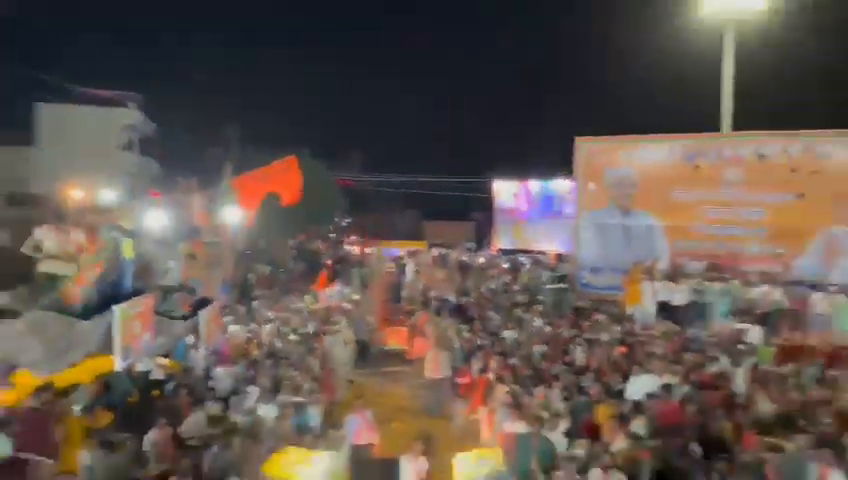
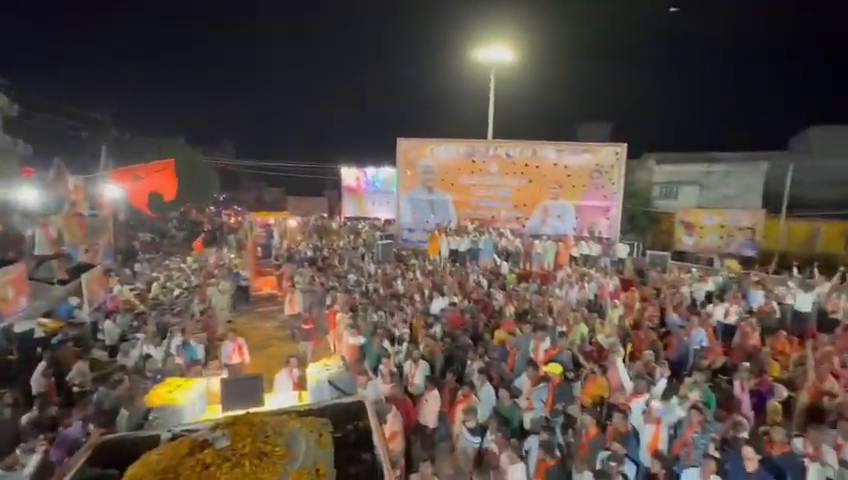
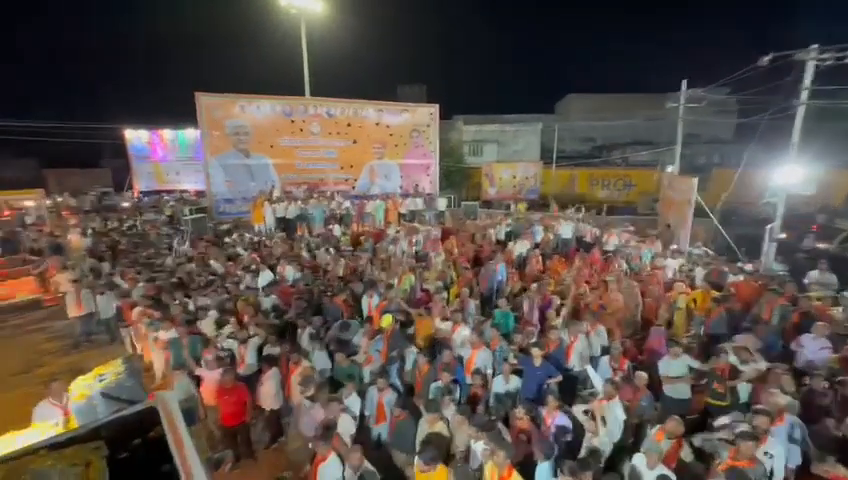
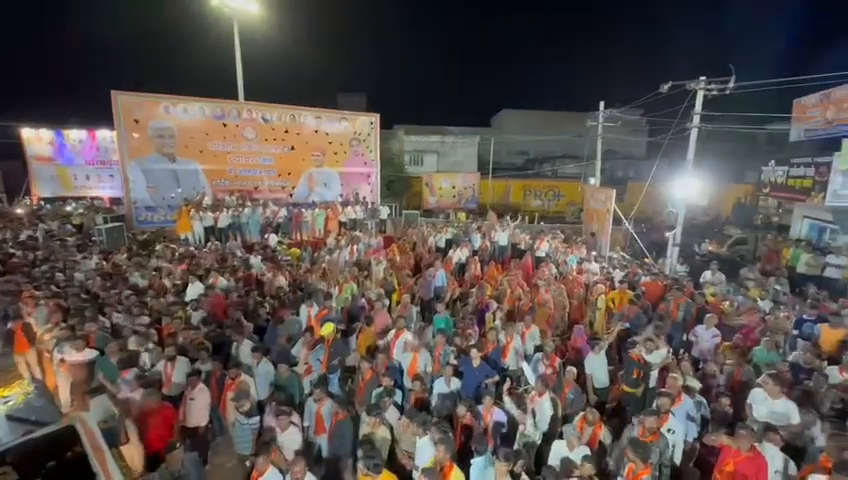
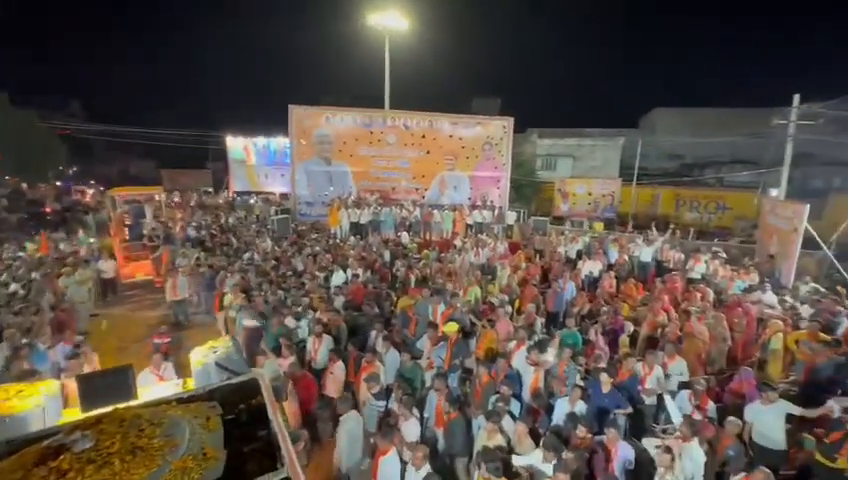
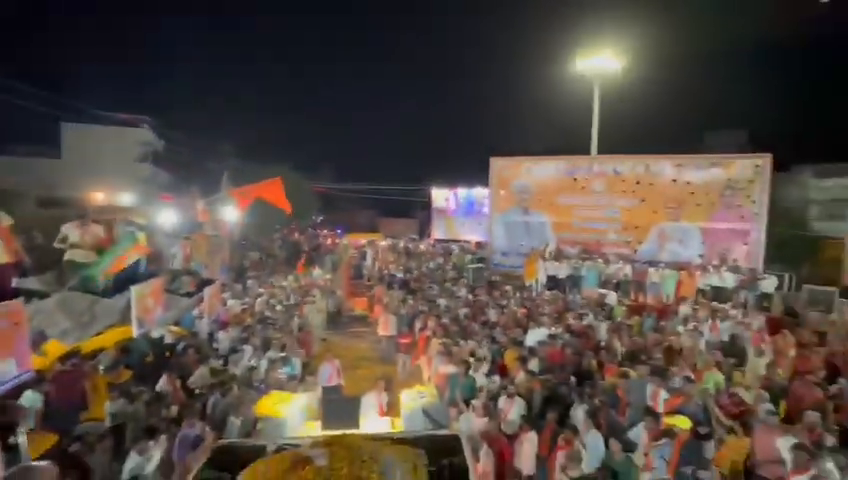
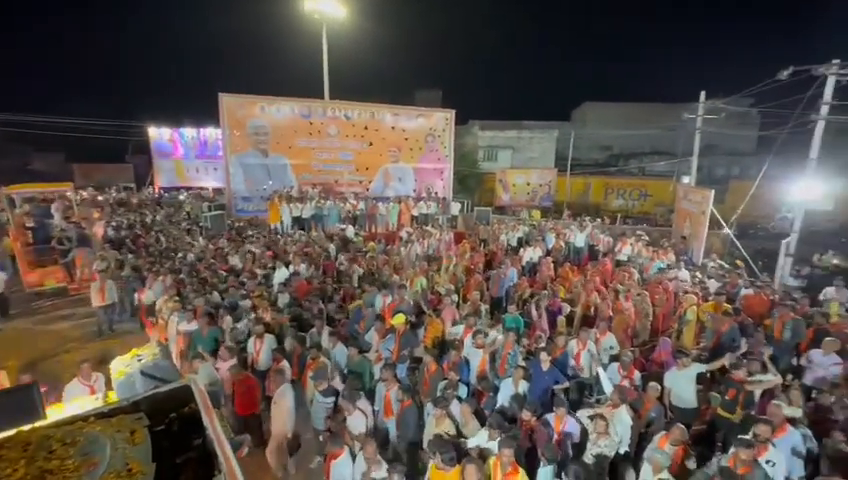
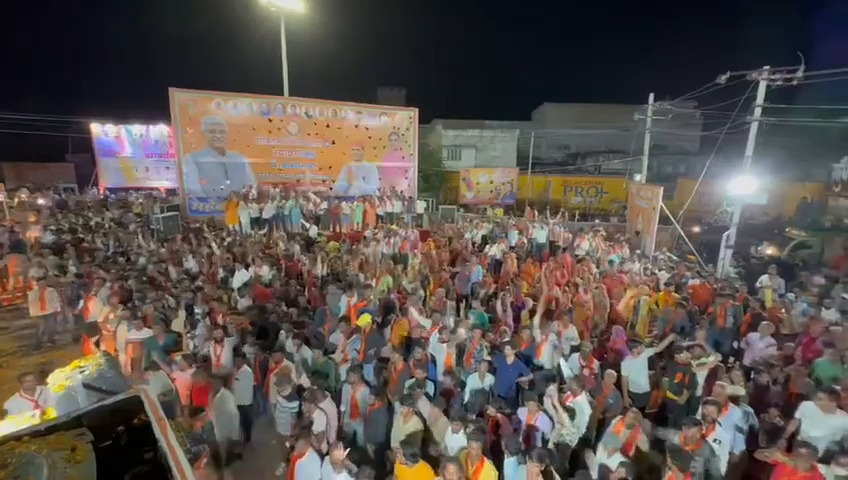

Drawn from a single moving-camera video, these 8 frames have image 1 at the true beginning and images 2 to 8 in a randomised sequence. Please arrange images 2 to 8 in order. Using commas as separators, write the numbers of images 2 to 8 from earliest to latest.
6, 2, 5, 7, 8, 4, 3
